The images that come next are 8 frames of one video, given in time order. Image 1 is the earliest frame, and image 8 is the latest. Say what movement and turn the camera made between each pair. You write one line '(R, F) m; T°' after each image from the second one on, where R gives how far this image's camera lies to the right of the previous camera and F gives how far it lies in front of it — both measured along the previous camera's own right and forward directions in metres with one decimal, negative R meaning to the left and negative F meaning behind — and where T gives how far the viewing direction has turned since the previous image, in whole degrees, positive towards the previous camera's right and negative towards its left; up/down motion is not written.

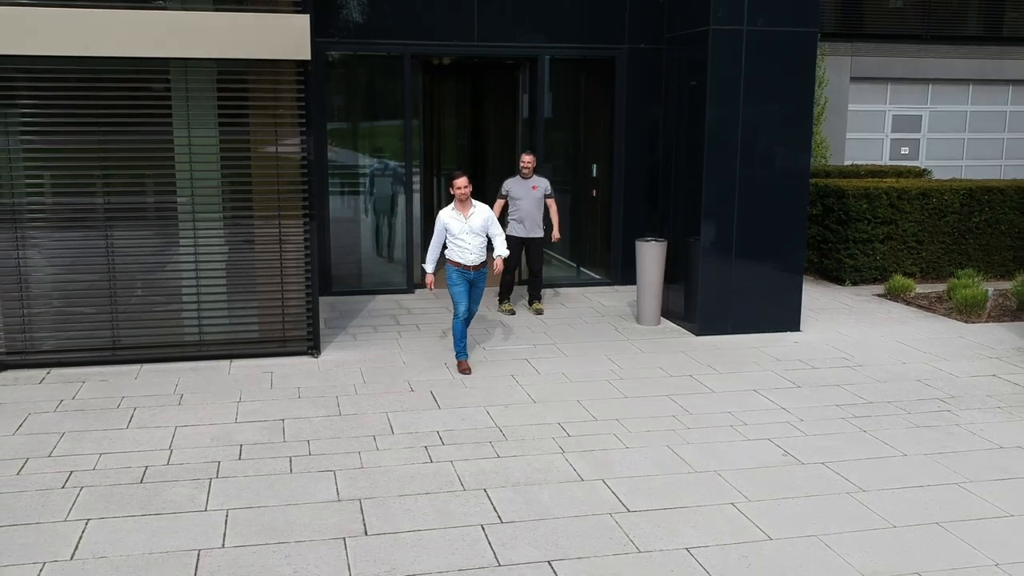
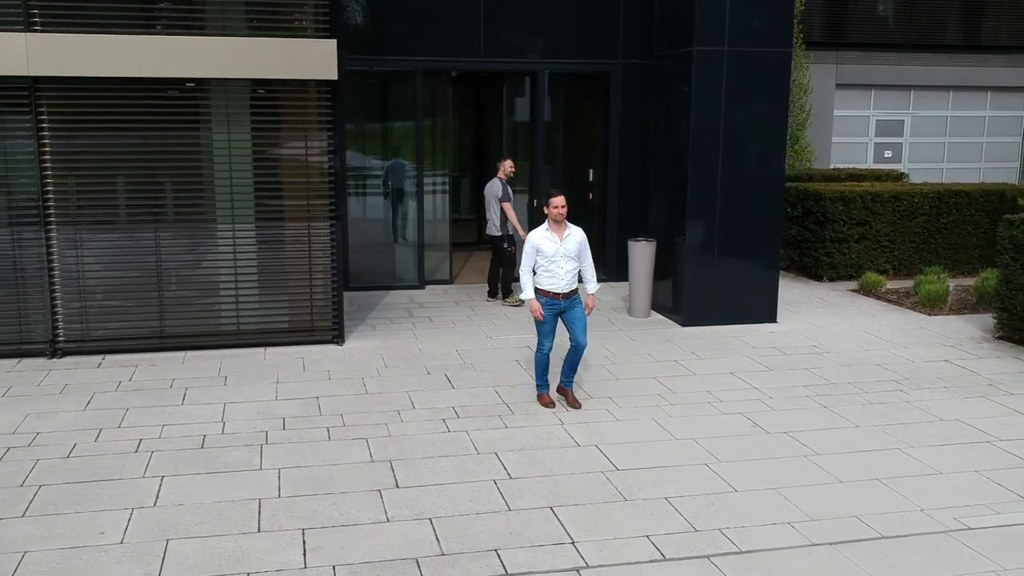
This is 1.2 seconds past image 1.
(-0.1, -0.9) m; 0°
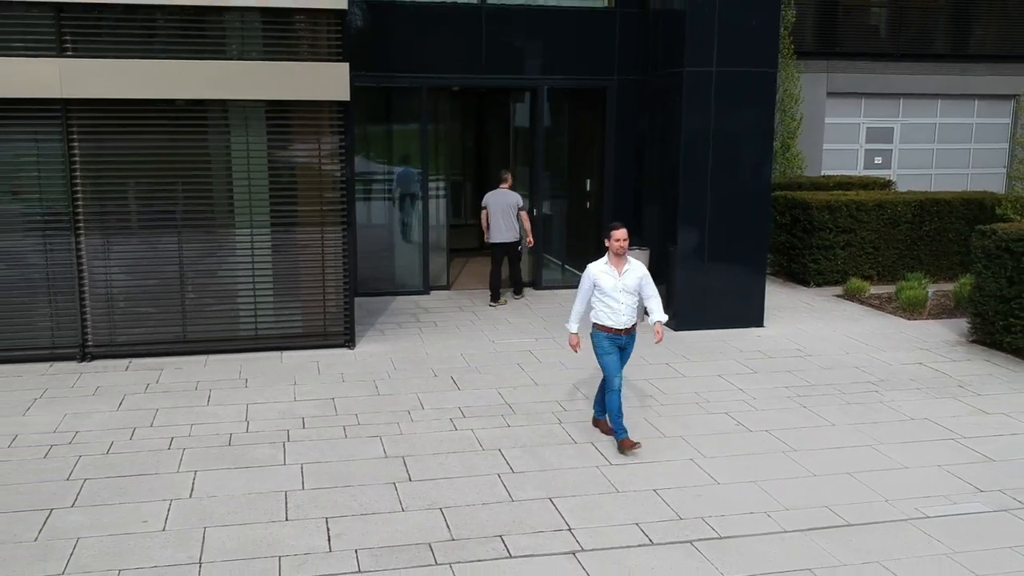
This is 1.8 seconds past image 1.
(0.0, -0.5) m; 0°
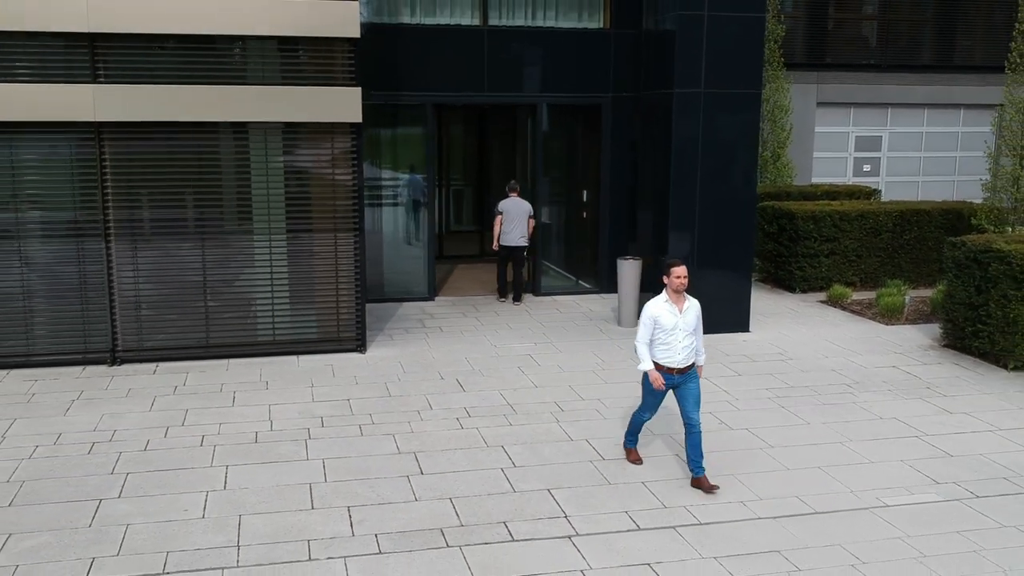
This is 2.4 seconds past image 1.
(0.0, -0.6) m; 0°
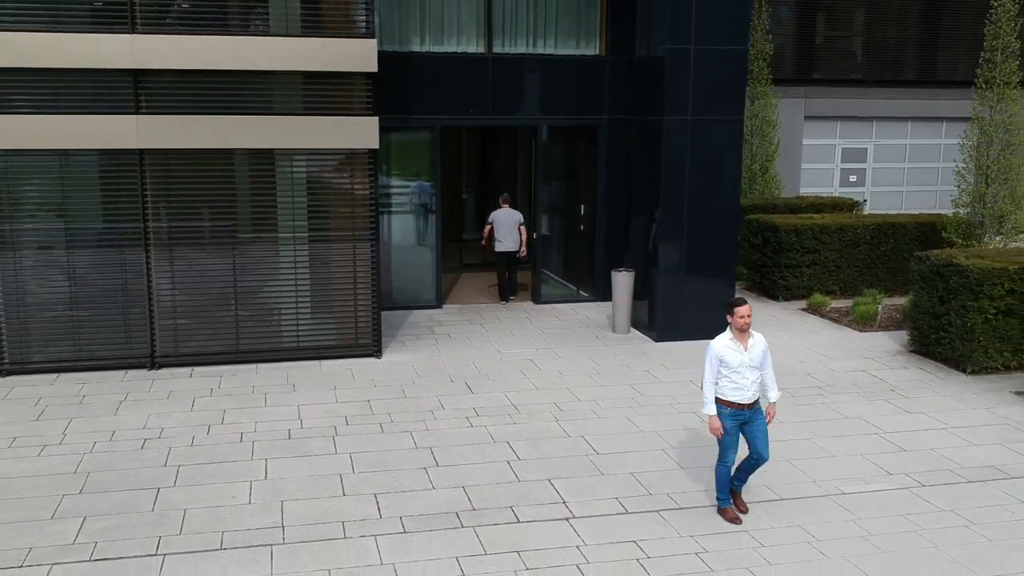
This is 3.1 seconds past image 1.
(-0.1, -0.9) m; 0°
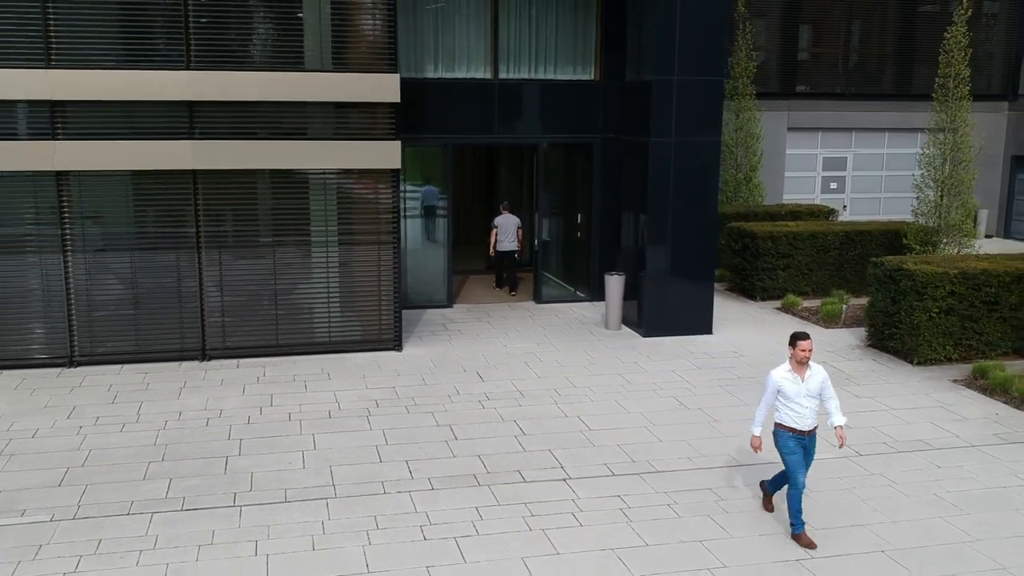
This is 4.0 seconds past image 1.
(-0.1, -1.5) m; 0°
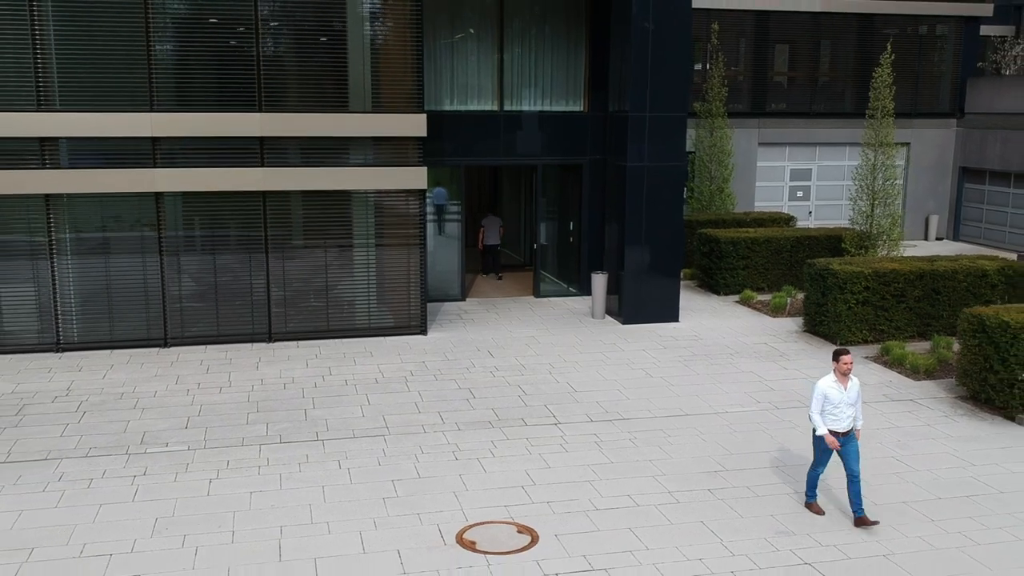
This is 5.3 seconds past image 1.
(-0.1, -3.0) m; 0°
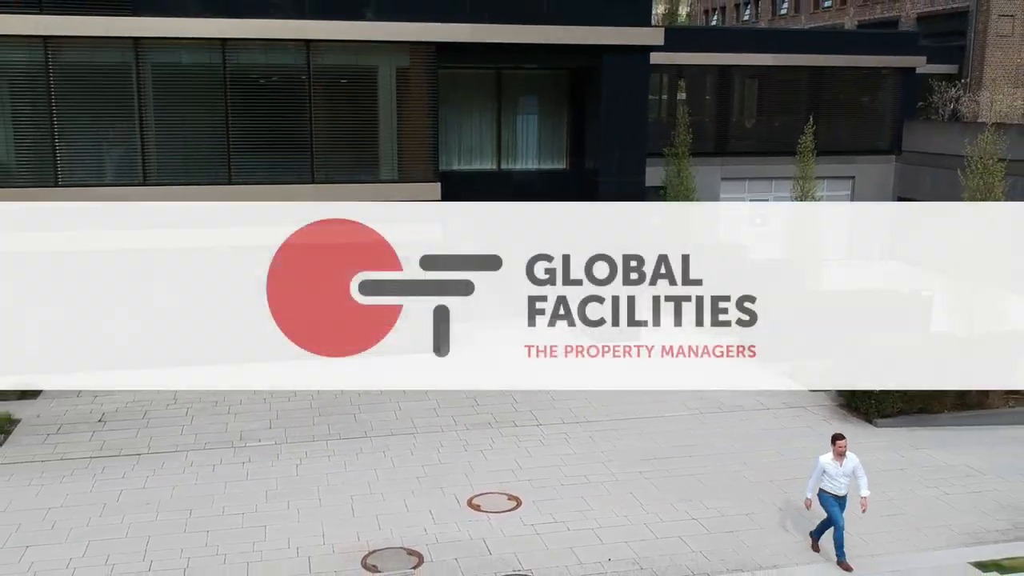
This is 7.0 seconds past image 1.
(+0.1, -4.2) m; 0°
